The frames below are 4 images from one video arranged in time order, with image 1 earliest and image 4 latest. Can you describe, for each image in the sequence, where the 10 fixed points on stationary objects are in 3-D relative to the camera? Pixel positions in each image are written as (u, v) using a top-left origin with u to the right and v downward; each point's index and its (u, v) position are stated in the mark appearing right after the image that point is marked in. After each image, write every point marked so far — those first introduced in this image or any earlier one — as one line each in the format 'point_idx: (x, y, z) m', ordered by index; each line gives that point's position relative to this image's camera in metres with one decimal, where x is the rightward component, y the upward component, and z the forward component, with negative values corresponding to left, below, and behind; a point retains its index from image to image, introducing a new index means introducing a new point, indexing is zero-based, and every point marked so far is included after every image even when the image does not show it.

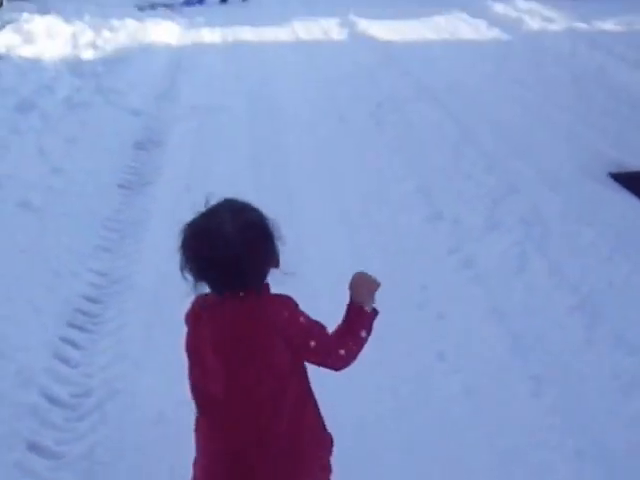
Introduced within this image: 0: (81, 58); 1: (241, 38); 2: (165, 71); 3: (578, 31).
0: (-2.4, +1.9, +11.7) m
1: (-0.9, +2.4, +13.8) m
2: (-1.5, +1.6, +11.2) m
3: (+2.9, +2.3, +12.8) m
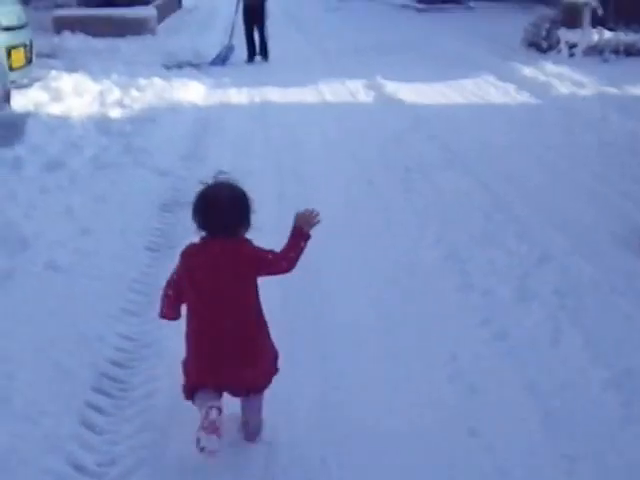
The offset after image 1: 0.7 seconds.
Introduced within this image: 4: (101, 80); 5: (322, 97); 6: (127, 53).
0: (-2.1, +1.3, +11.7) m
1: (-0.6, +1.7, +13.9) m
2: (-1.2, +1.1, +11.2) m
3: (+3.2, +1.6, +12.8) m
4: (-2.9, +2.2, +15.5) m
5: (0.0, +1.7, +13.9) m
6: (-3.2, +3.1, +19.1) m
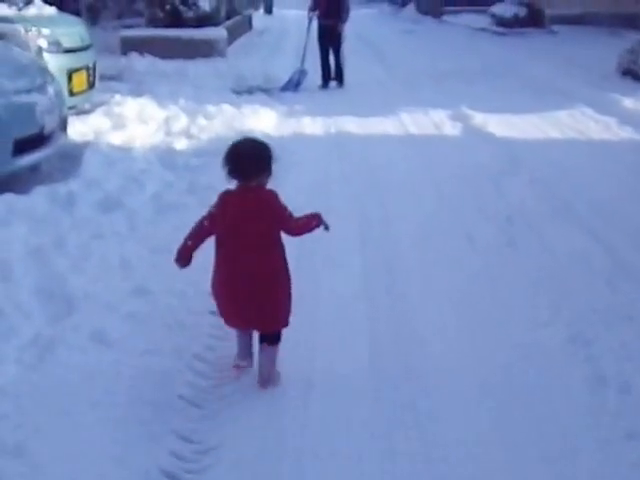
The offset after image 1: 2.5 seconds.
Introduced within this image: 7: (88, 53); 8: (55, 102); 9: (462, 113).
0: (-1.4, +0.9, +10.7) m
1: (+0.3, +1.2, +12.8) m
2: (-0.5, +0.7, +10.2) m
3: (+4.0, +1.1, +11.6) m
4: (-1.9, +1.7, +14.6) m
5: (+1.0, +1.2, +12.8) m
6: (-2.0, +2.6, +18.2) m
7: (-2.6, +2.1, +13.0) m
8: (-2.0, +1.1, +8.8) m
9: (+1.8, +1.7, +14.9) m
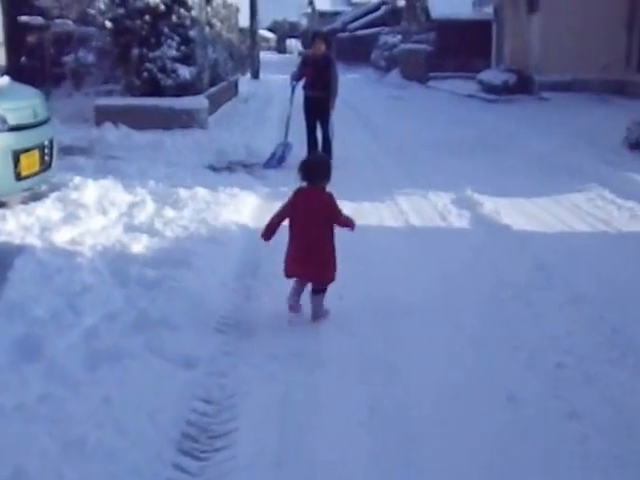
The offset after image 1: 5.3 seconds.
0: (-1.5, -0.1, +8.9) m
1: (+0.2, +0.2, +11.0) m
2: (-0.6, -0.3, +8.3) m
3: (+3.9, +0.1, +9.8) m
4: (-2.1, +0.6, +12.8) m
5: (+0.8, +0.1, +11.0) m
6: (-2.2, +1.3, +16.4) m
7: (-2.7, +1.1, +11.2) m
8: (-2.1, +0.2, +6.9) m
9: (+1.7, +0.5, +13.1) m
